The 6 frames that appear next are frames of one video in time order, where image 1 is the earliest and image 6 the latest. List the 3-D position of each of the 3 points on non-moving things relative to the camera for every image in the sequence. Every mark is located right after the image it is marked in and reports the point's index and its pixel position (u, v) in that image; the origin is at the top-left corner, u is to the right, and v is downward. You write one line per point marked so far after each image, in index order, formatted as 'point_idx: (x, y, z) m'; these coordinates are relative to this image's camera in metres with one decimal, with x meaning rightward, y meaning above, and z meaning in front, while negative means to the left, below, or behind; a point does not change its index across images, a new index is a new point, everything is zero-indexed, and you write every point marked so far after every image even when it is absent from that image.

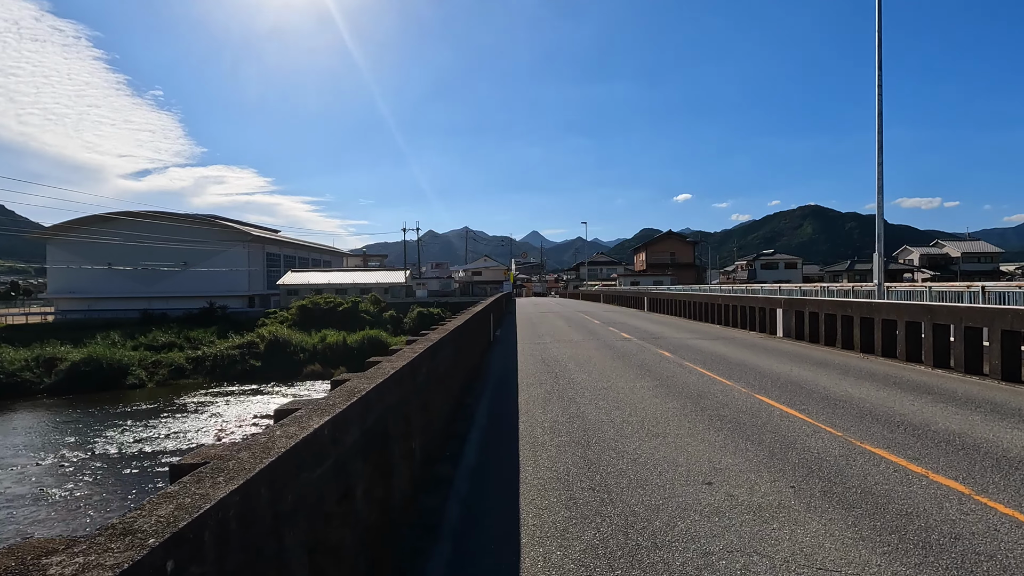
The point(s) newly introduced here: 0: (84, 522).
0: (-11.5, -6.3, +16.9) m
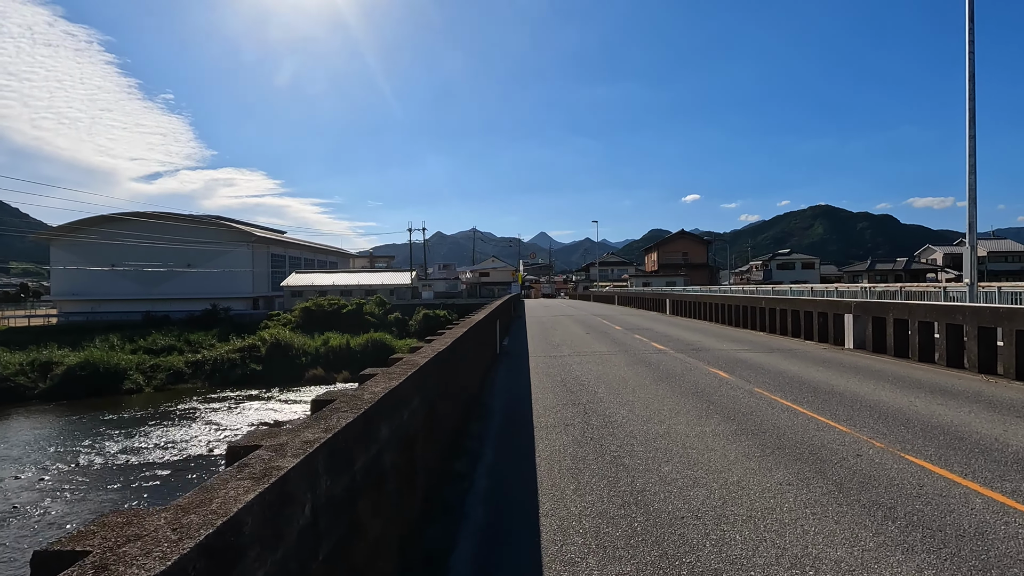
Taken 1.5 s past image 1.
0: (-11.2, -6.3, +15.1) m
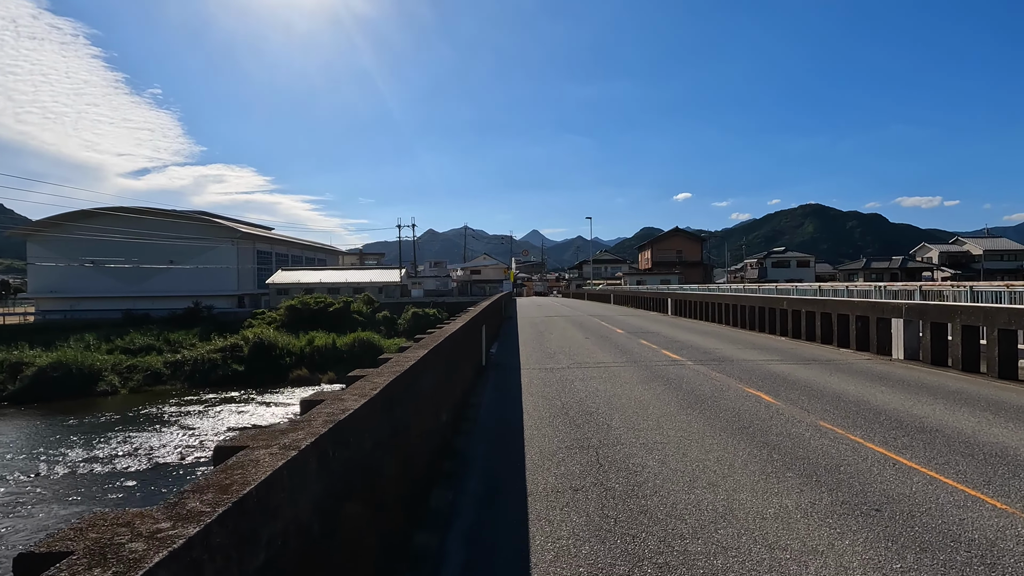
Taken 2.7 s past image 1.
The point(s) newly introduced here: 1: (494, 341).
0: (-11.5, -6.3, +13.5) m
1: (-0.5, -1.5, +16.8) m
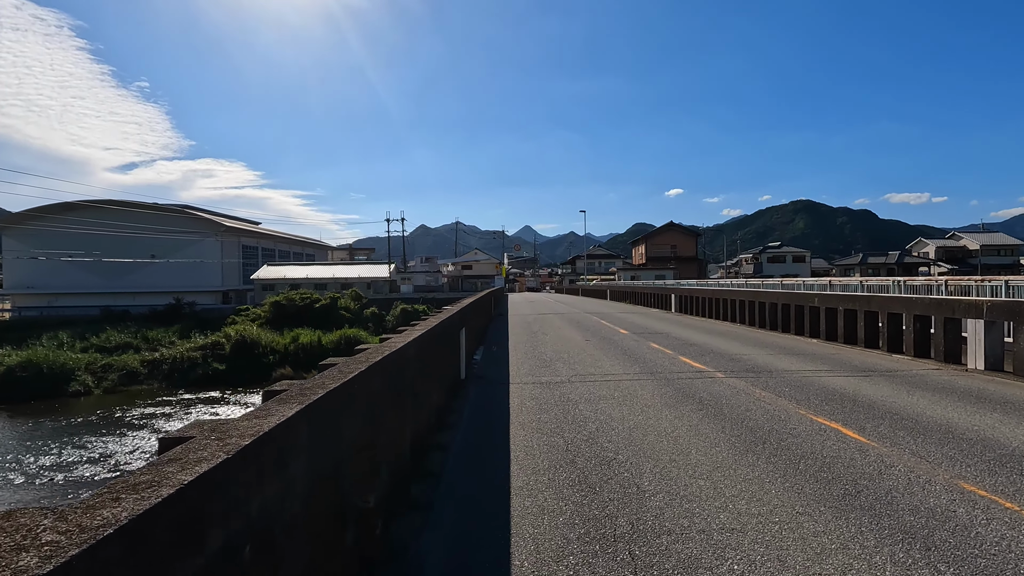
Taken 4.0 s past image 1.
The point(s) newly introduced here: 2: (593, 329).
0: (-11.7, -6.2, +11.8) m
1: (-0.7, -1.3, +15.2) m
2: (+2.3, -1.2, +18.7) m
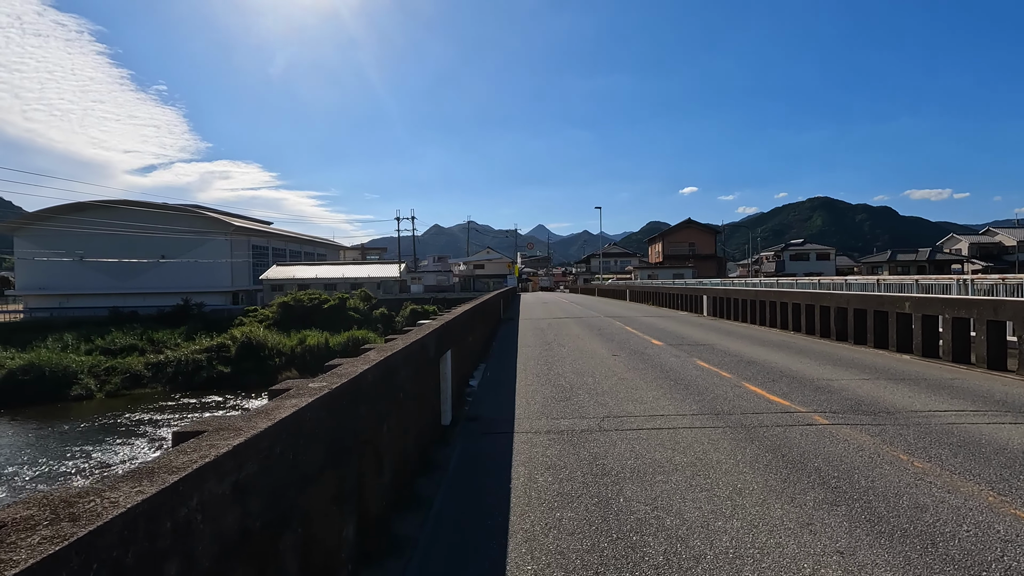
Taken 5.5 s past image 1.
0: (-11.5, -6.2, +10.1) m
1: (-0.5, -1.4, +13.3) m
2: (+2.6, -1.2, +16.7) m
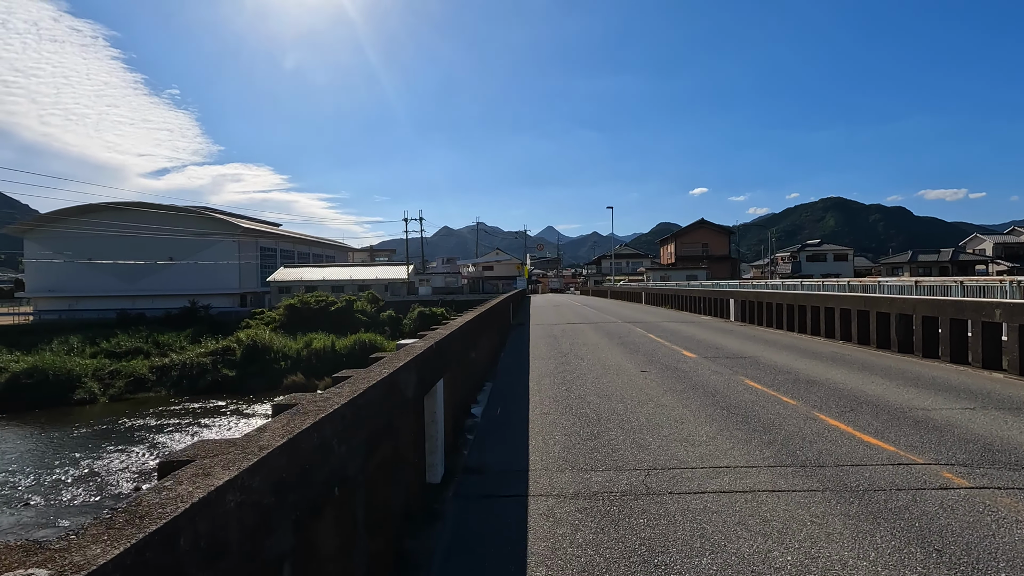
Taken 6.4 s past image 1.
0: (-11.3, -6.3, +9.1) m
1: (-0.2, -1.4, +12.1) m
2: (+2.9, -1.3, +15.5) m
